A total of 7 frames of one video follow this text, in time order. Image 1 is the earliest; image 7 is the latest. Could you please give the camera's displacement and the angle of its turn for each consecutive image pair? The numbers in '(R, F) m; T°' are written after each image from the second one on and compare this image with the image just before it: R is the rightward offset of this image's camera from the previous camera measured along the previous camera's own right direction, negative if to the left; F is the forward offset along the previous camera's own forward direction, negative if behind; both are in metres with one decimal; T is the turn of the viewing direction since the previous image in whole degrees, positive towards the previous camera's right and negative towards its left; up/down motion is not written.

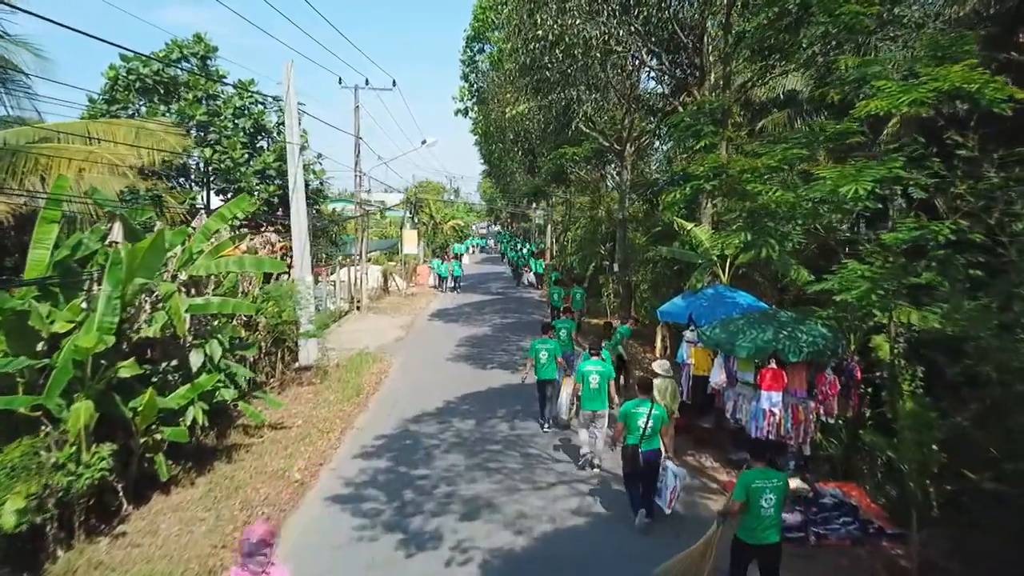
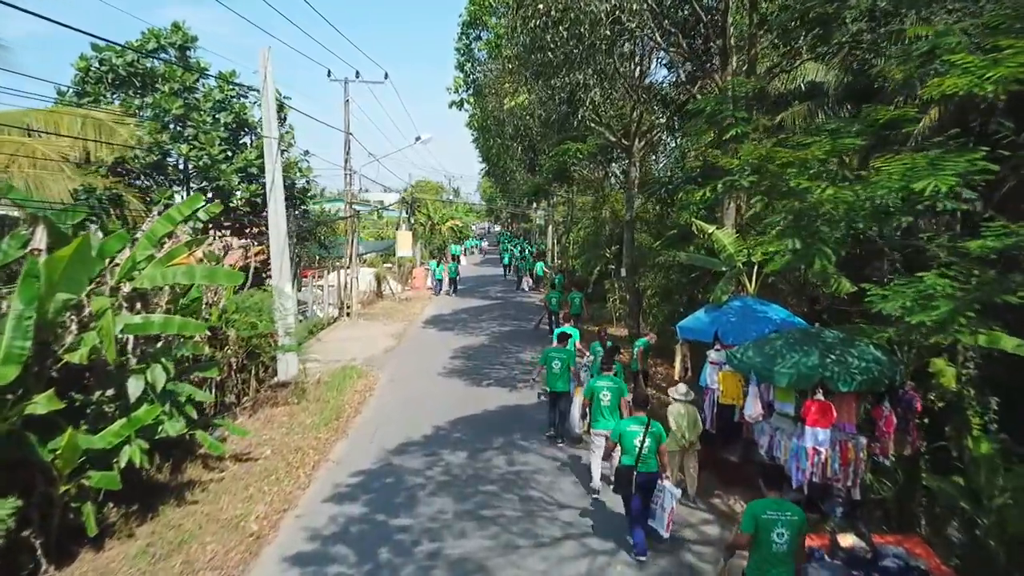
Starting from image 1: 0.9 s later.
(+0.1, +1.3) m; 0°
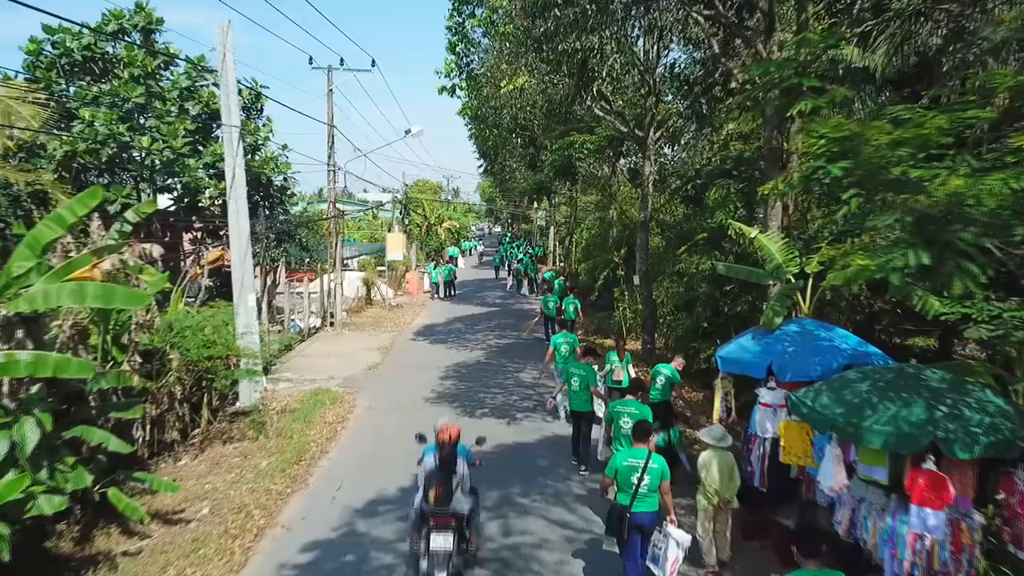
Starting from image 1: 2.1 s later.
(+0.1, +1.9) m; 0°
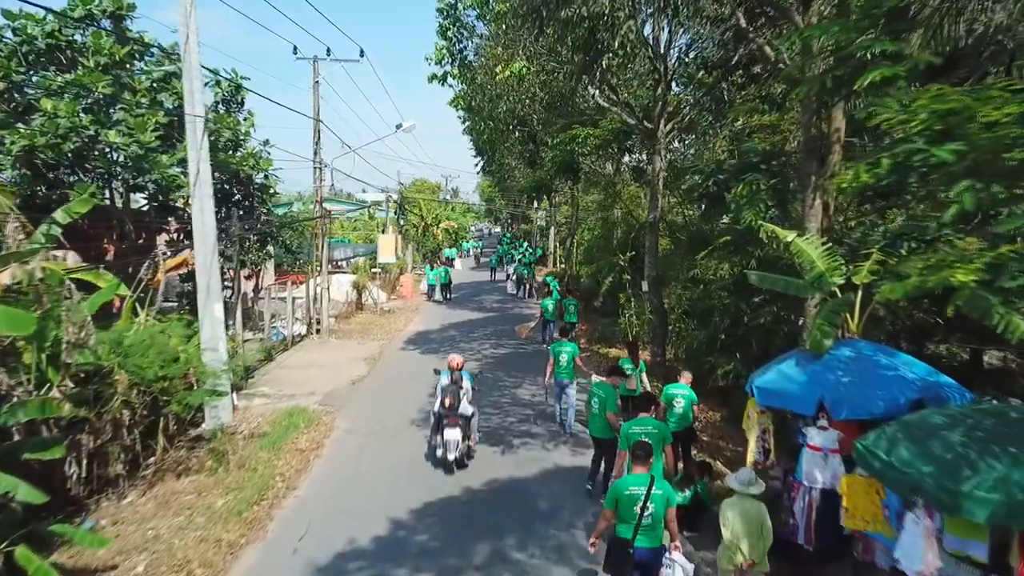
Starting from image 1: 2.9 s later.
(+0.1, +1.2) m; 0°
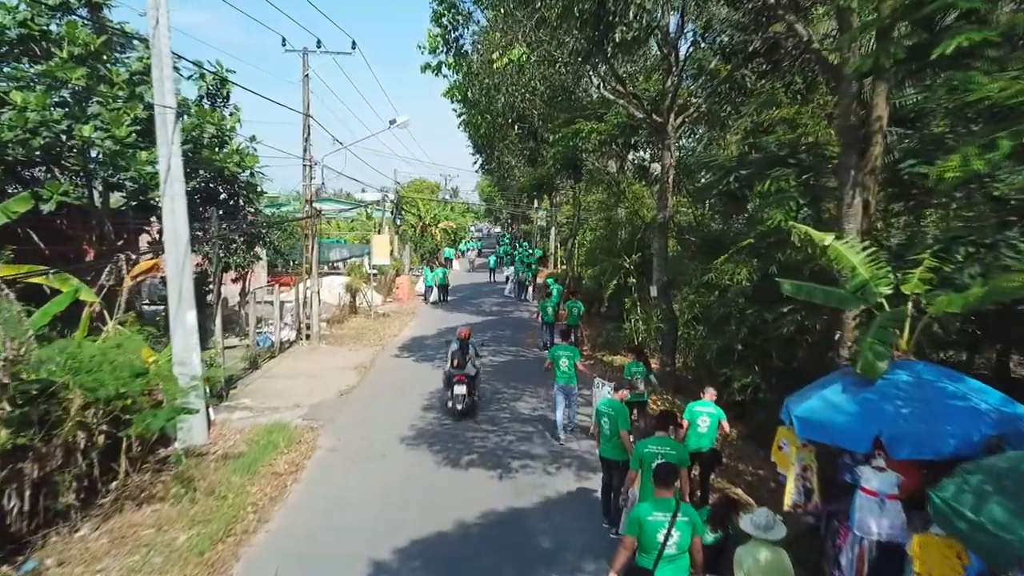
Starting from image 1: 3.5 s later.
(0.0, +0.9) m; 0°
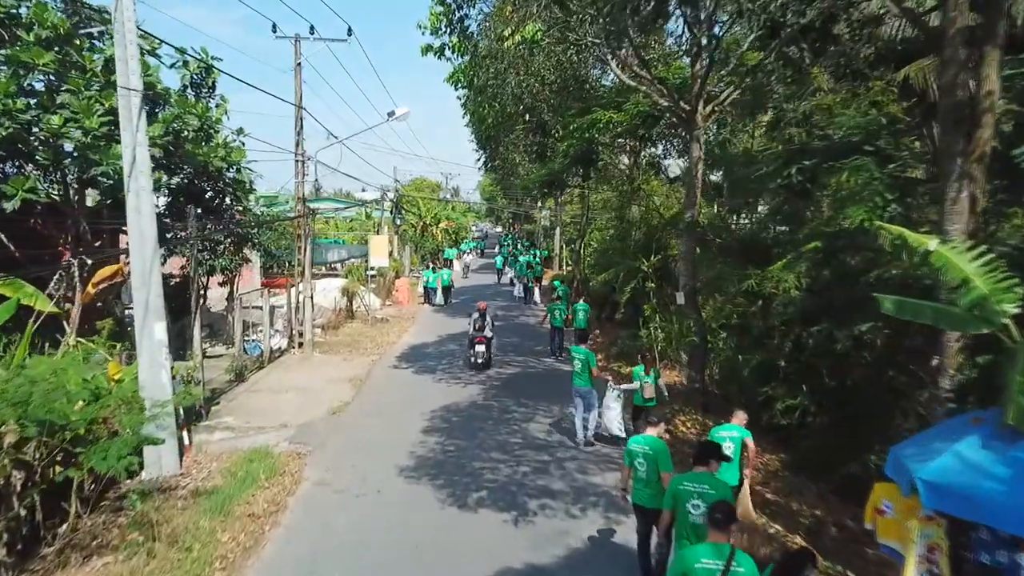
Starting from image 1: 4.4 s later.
(-0.3, +1.2) m; 0°
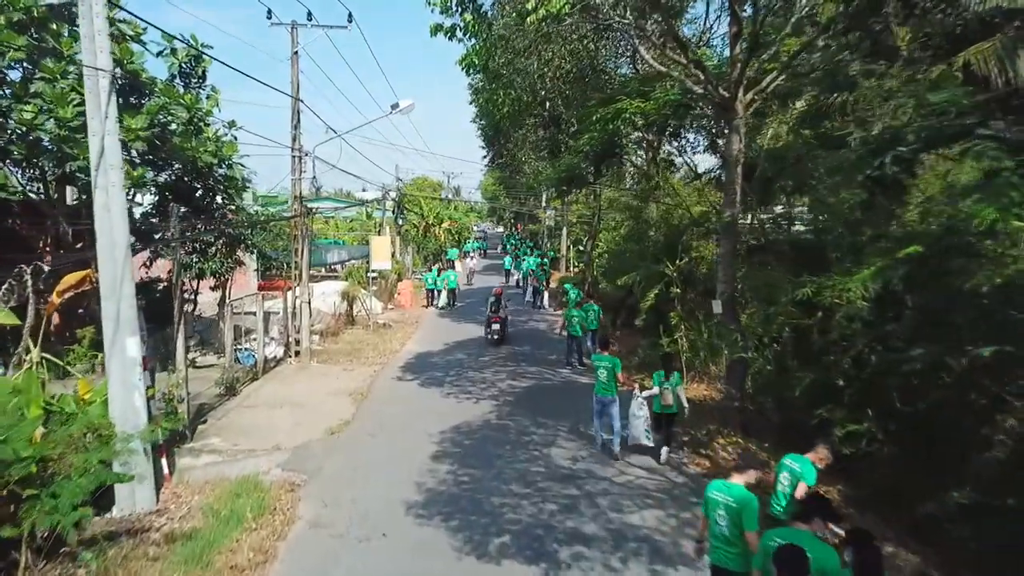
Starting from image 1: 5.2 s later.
(-0.4, +1.1) m; 0°
